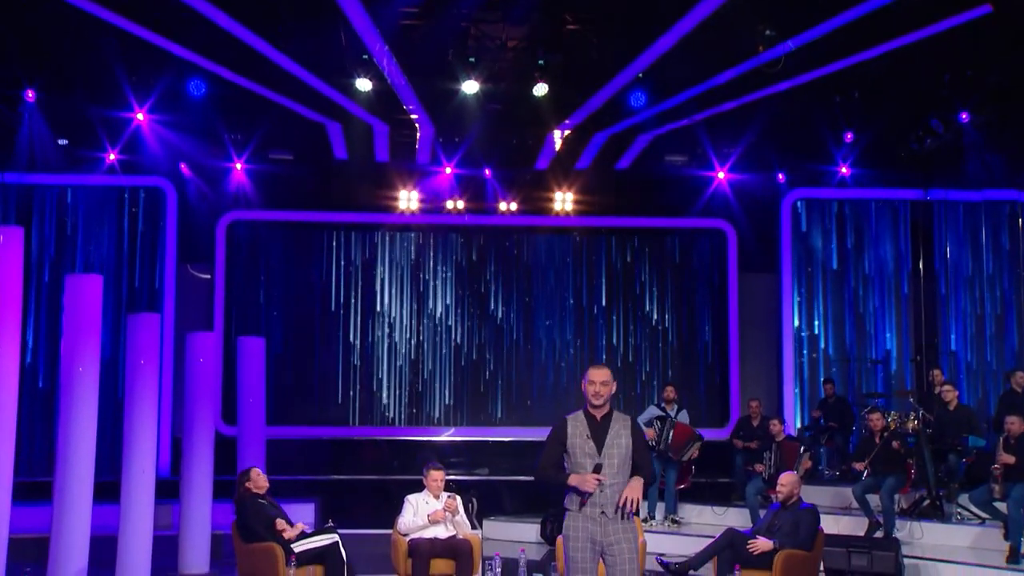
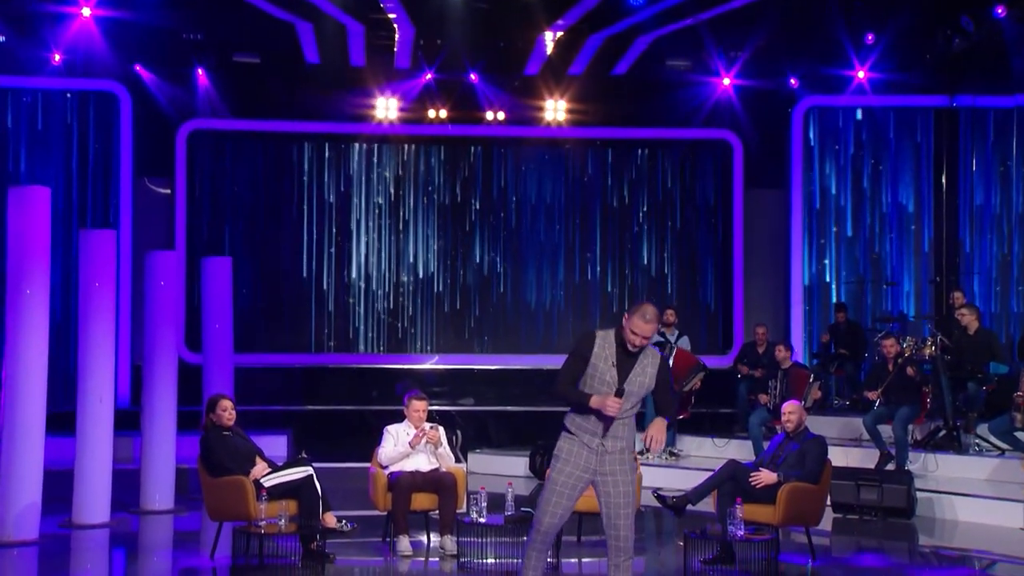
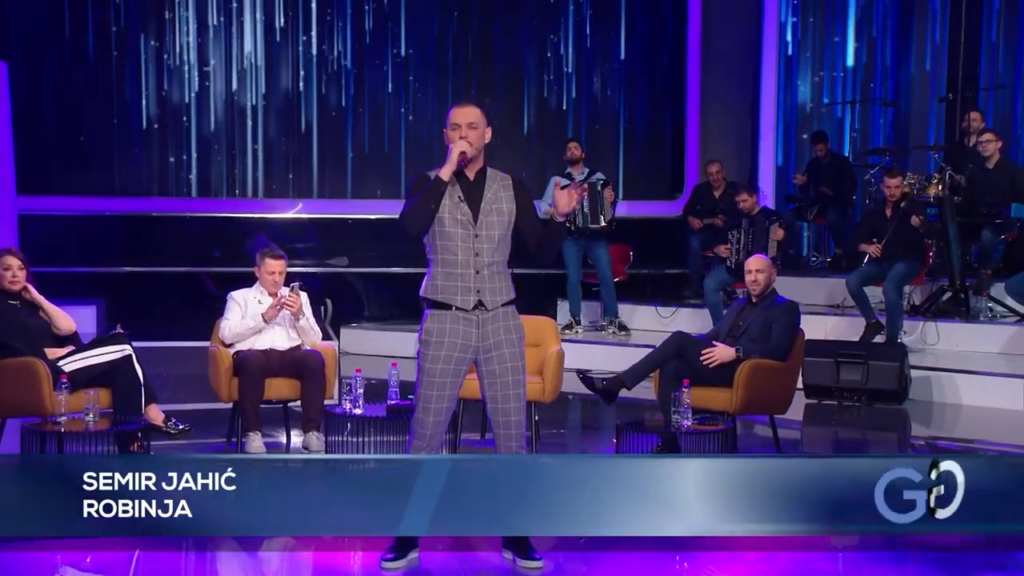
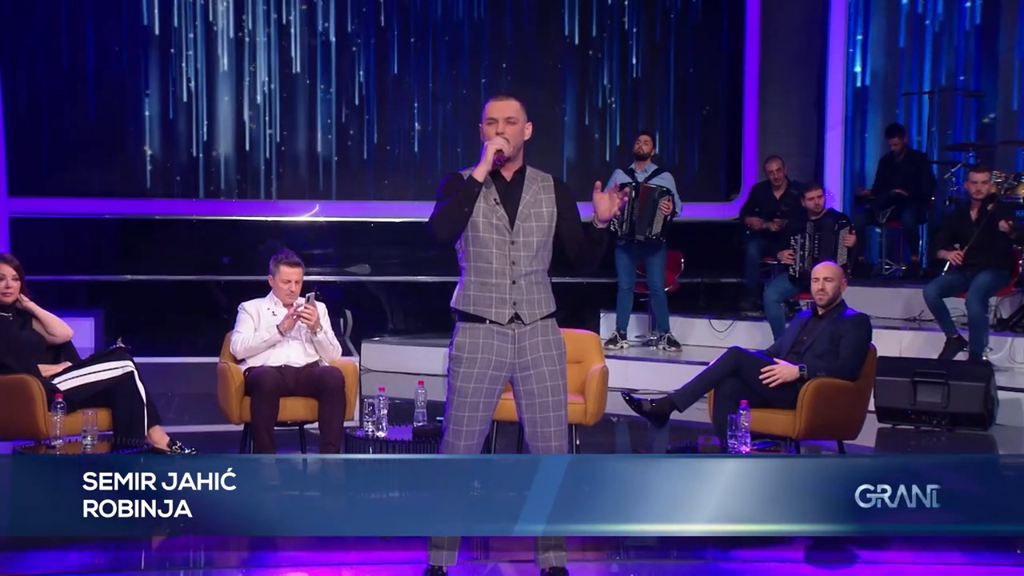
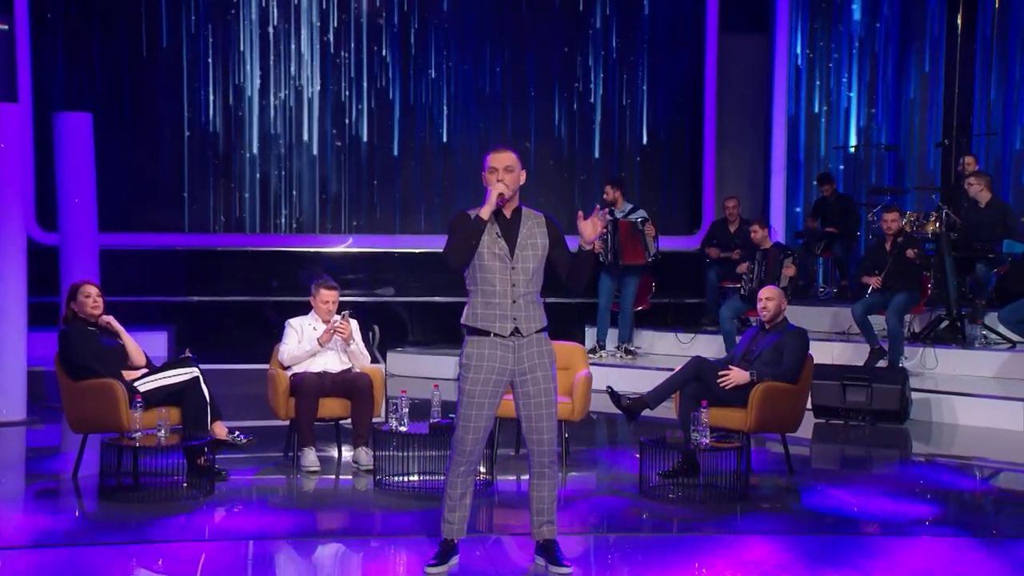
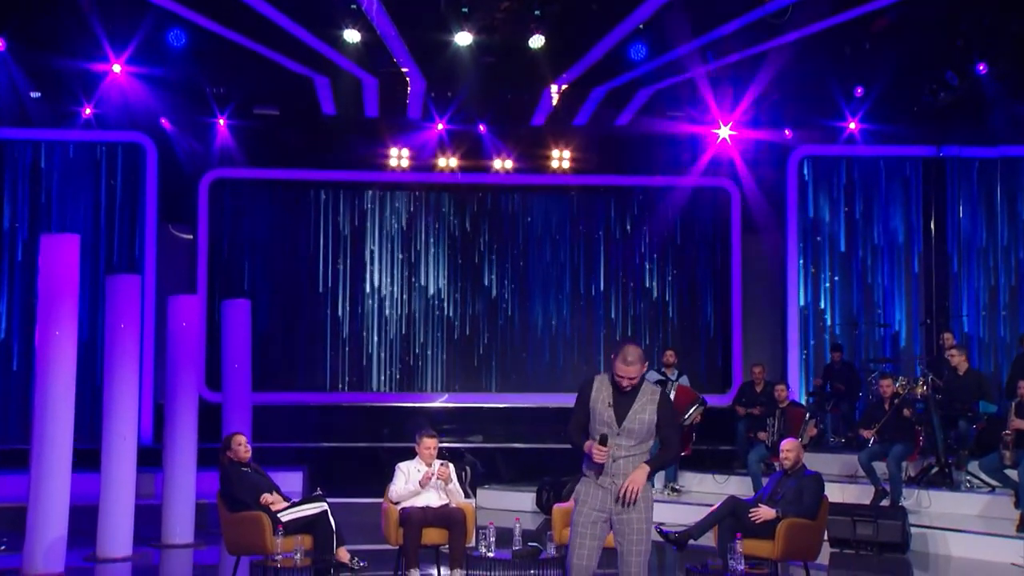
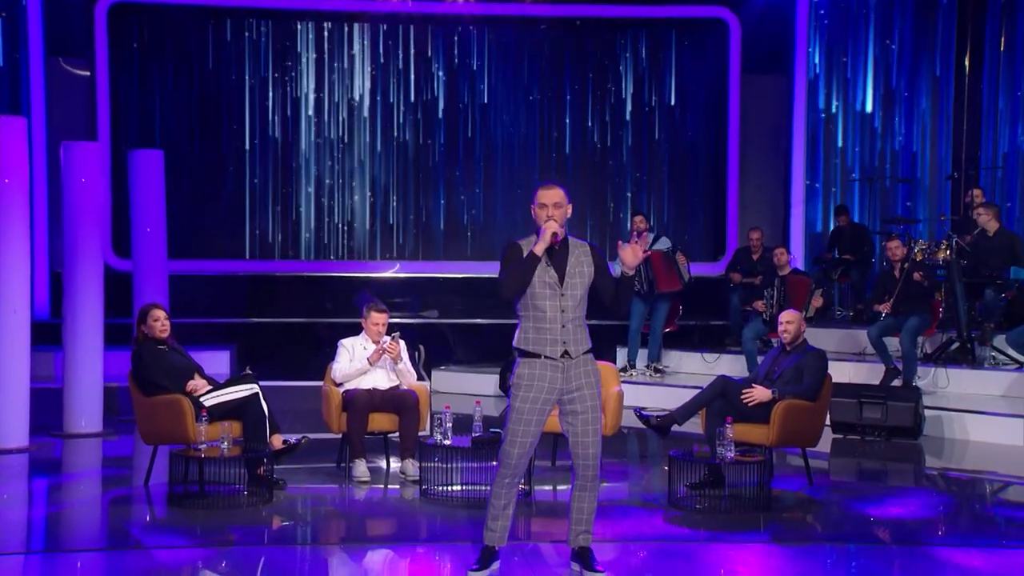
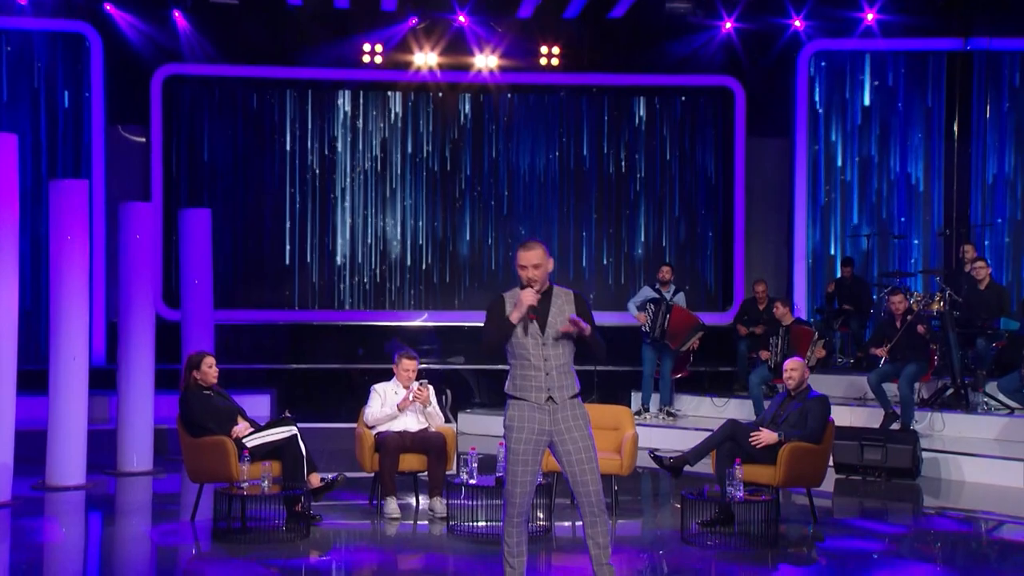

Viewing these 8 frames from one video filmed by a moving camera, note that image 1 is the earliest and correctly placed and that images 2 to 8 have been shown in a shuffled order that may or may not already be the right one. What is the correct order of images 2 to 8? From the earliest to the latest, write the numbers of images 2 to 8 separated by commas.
6, 2, 8, 7, 5, 3, 4
